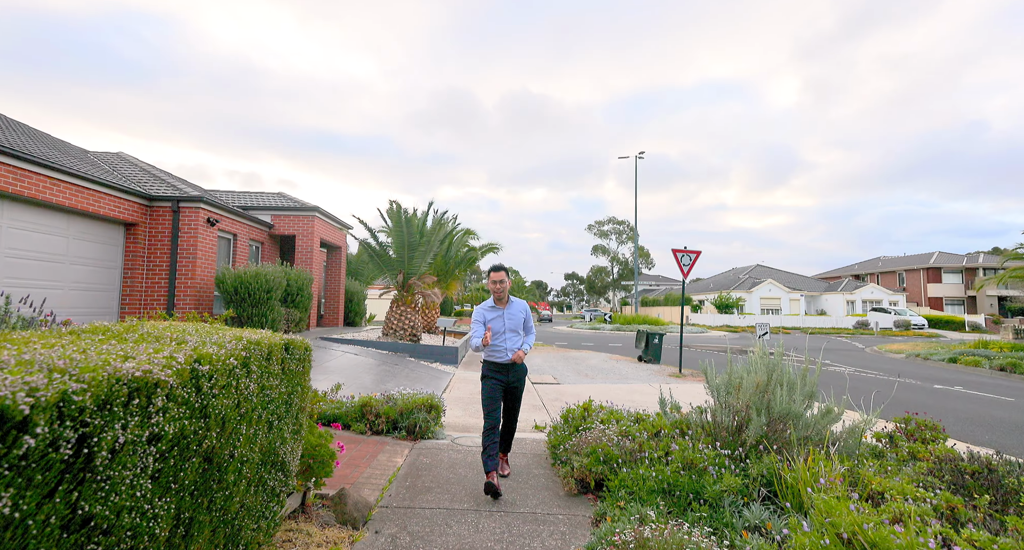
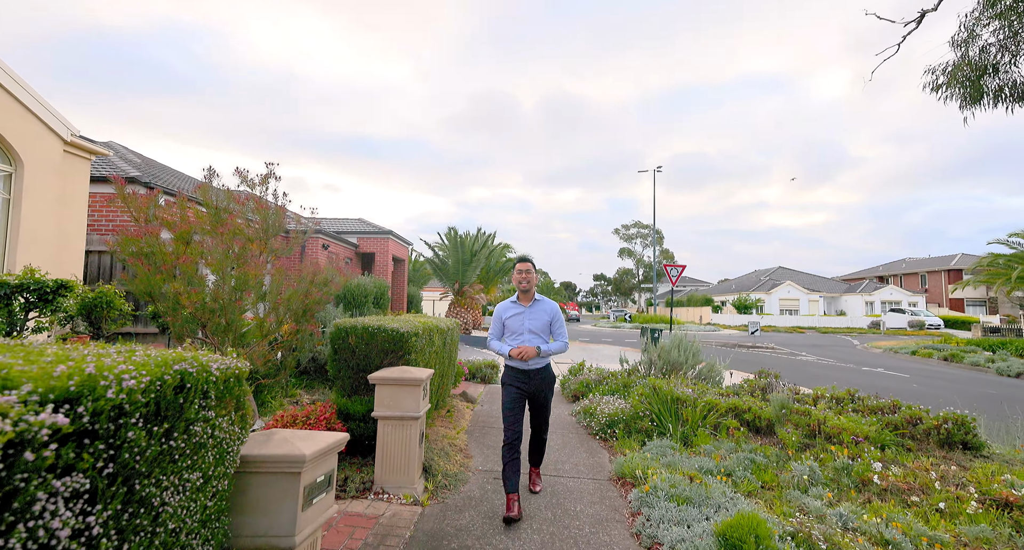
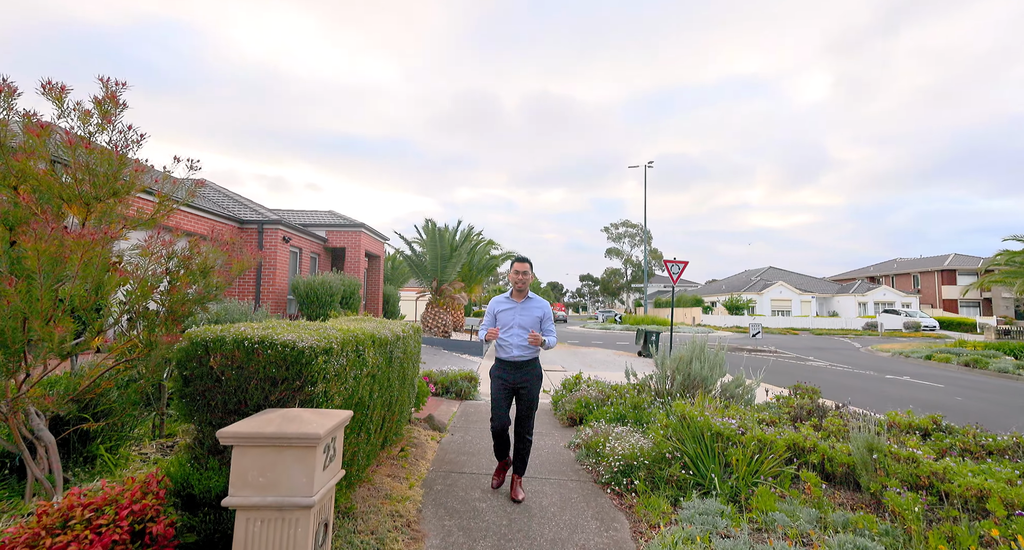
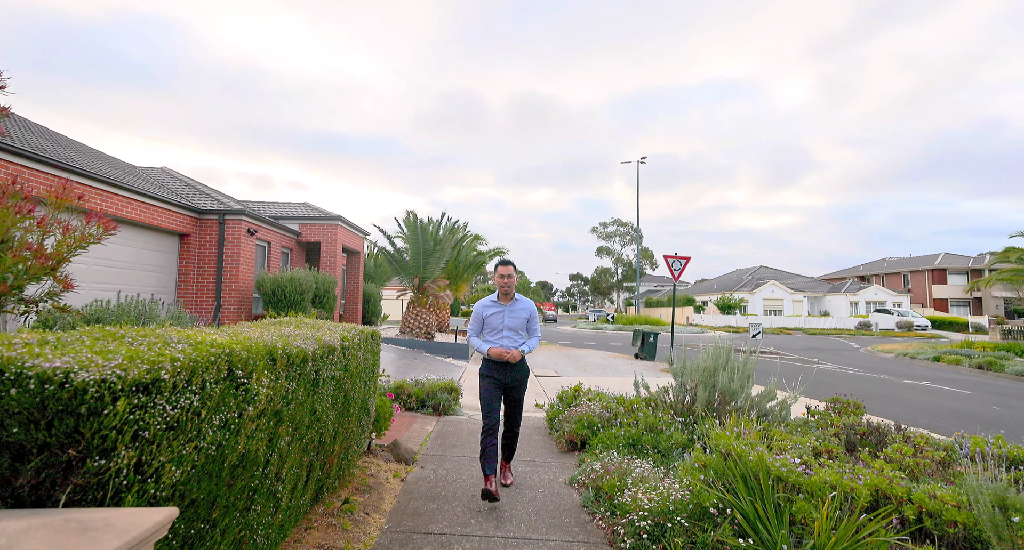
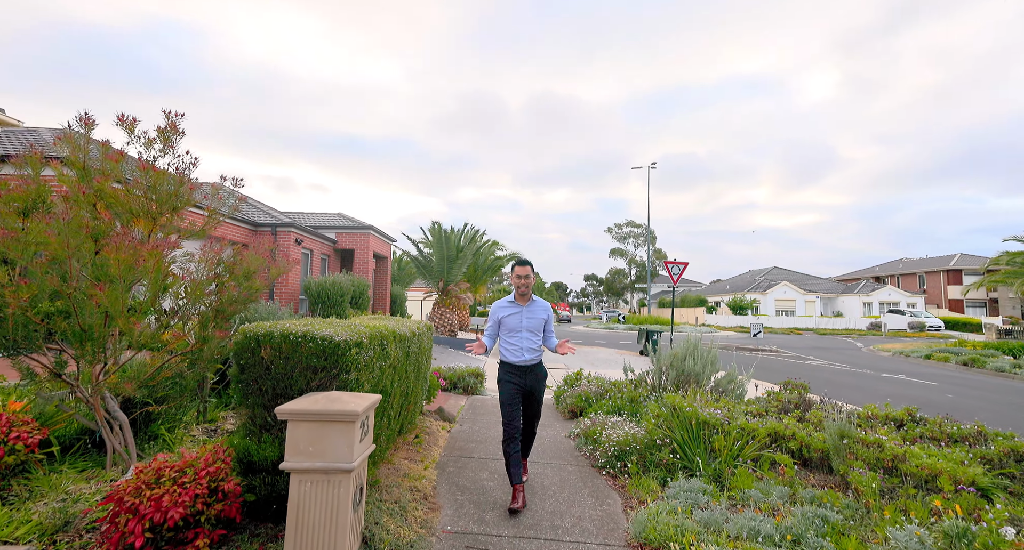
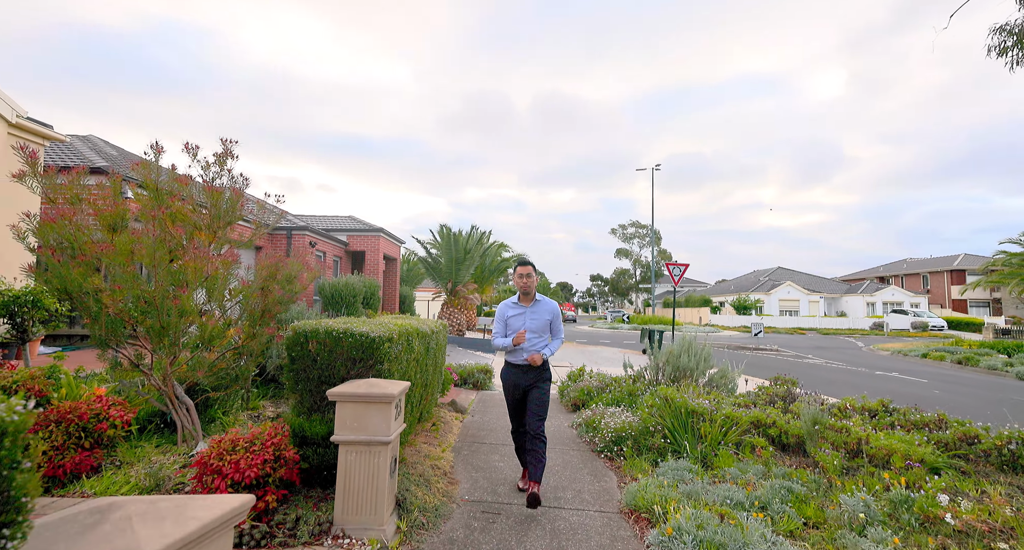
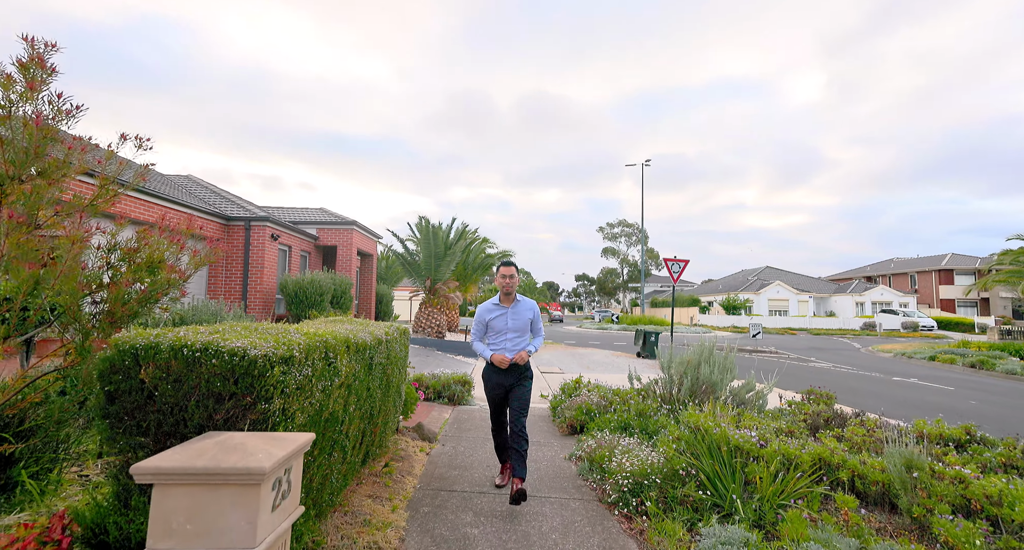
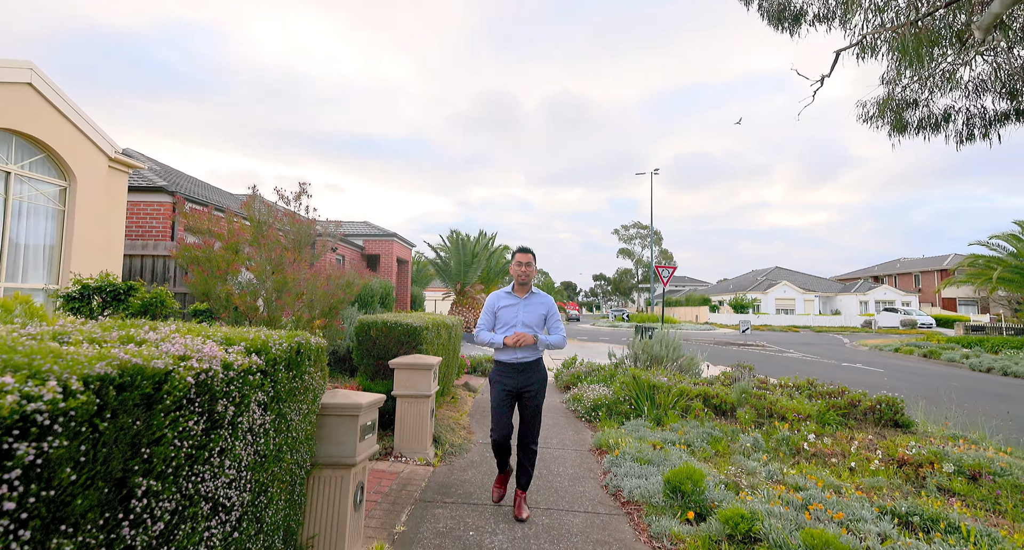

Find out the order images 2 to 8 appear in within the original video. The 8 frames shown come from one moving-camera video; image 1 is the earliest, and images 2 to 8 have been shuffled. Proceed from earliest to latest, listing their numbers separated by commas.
4, 7, 3, 5, 6, 2, 8
